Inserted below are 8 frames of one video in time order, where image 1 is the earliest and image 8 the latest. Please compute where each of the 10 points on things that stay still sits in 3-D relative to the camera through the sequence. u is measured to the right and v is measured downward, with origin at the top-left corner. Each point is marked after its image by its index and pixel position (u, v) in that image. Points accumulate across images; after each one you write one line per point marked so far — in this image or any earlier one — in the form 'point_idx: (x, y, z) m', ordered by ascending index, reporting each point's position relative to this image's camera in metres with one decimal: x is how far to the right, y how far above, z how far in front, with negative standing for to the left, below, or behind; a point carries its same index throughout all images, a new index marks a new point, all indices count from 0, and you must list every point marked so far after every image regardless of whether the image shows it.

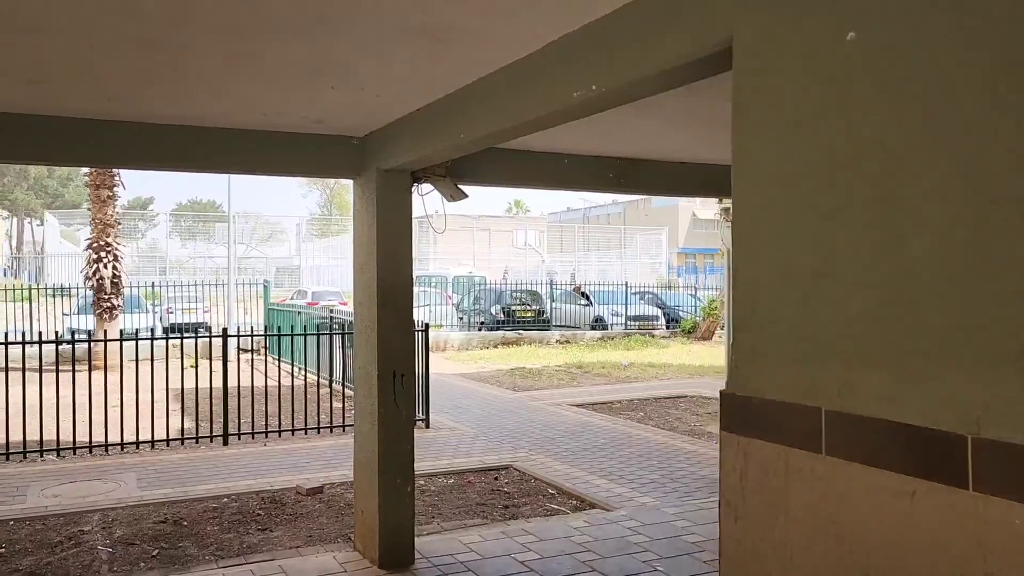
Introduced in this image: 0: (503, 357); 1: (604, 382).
0: (-0.2, -1.4, +17.4) m
1: (+1.5, -1.6, +13.7) m
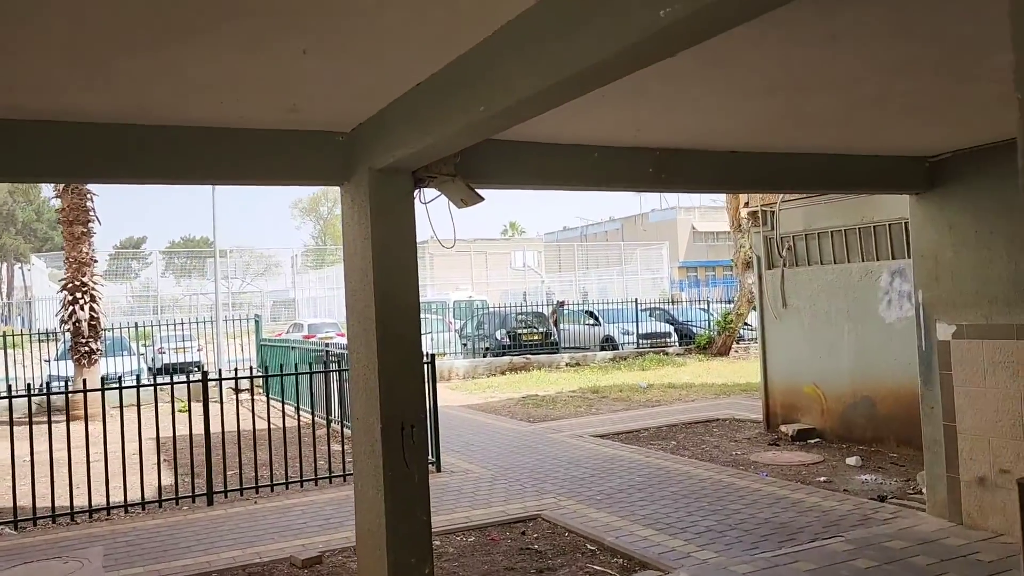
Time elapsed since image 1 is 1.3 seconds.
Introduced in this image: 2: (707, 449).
0: (0.0, -1.9, +16.4) m
1: (+1.7, -1.8, +12.7) m
2: (+2.1, -1.8, +9.0) m
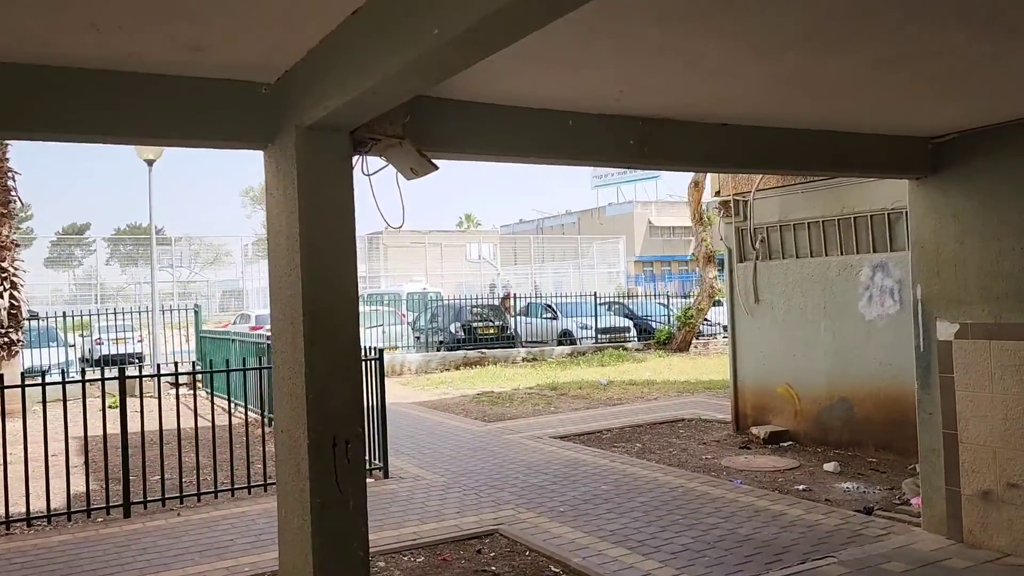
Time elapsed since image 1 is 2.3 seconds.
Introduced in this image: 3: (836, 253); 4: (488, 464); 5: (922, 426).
0: (-0.9, -1.7, +15.7) m
1: (+1.1, -1.7, +12.1) m
2: (+1.7, -1.7, +8.5) m
3: (+3.2, +0.3, +8.2) m
4: (-0.2, -1.7, +8.2) m
5: (+2.7, -0.9, +5.3) m
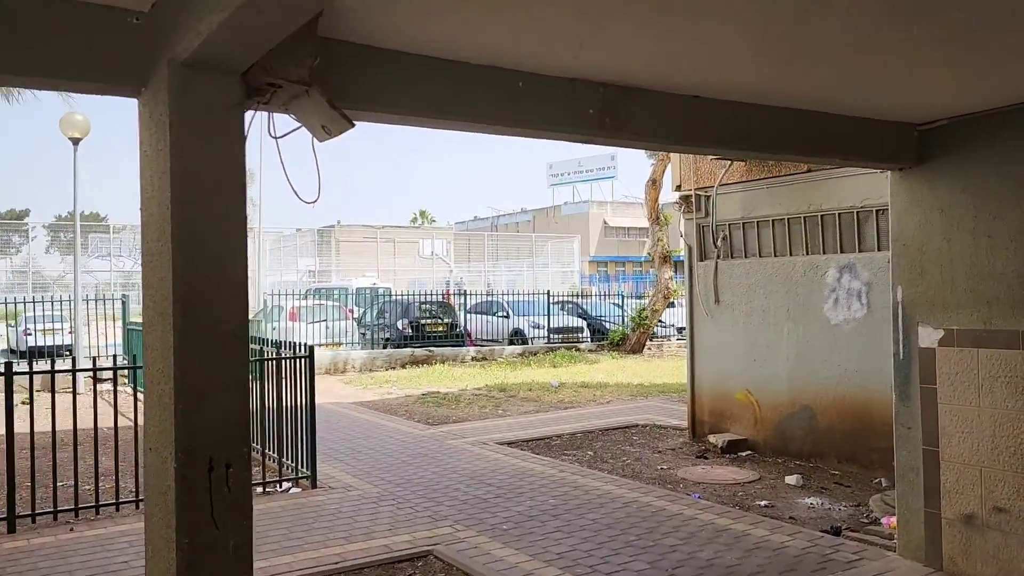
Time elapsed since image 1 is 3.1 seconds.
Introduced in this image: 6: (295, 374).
0: (-1.8, -1.7, +15.0) m
1: (+0.3, -1.7, +11.5) m
2: (+1.1, -1.7, +7.9) m
3: (+2.7, +0.3, +7.7) m
4: (-0.8, -1.7, +7.5) m
5: (+2.3, -0.9, +4.9) m
6: (-1.9, -0.7, +7.1) m
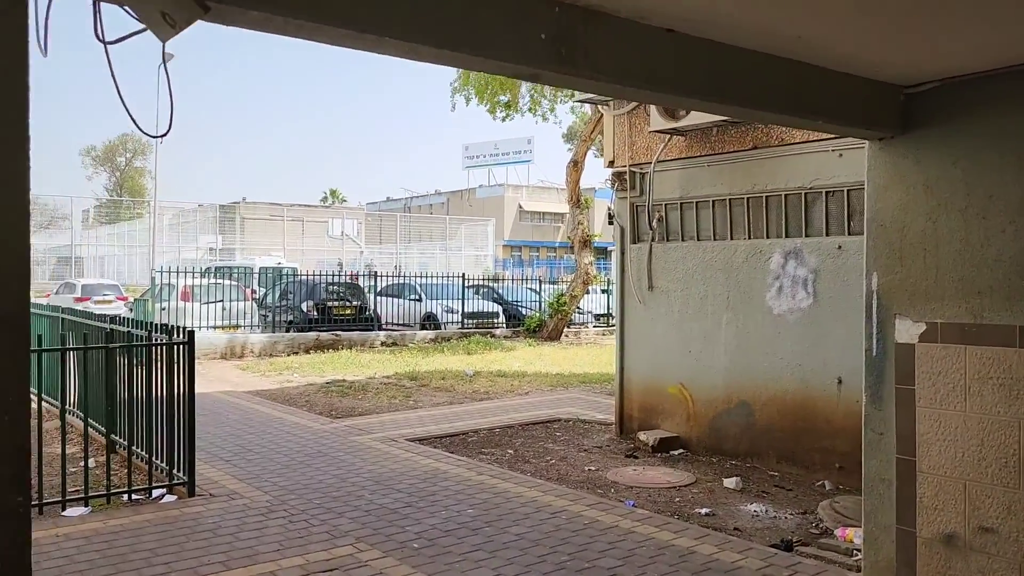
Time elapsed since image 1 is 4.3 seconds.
0: (-3.3, -1.3, +14.0) m
1: (-0.8, -1.4, +10.7) m
2: (+0.4, -1.5, +7.2) m
3: (+2.0, +0.4, +7.2) m
4: (-1.5, -1.5, +6.6) m
5: (+1.9, -0.8, +4.3) m
6: (-2.5, -0.5, +6.0) m
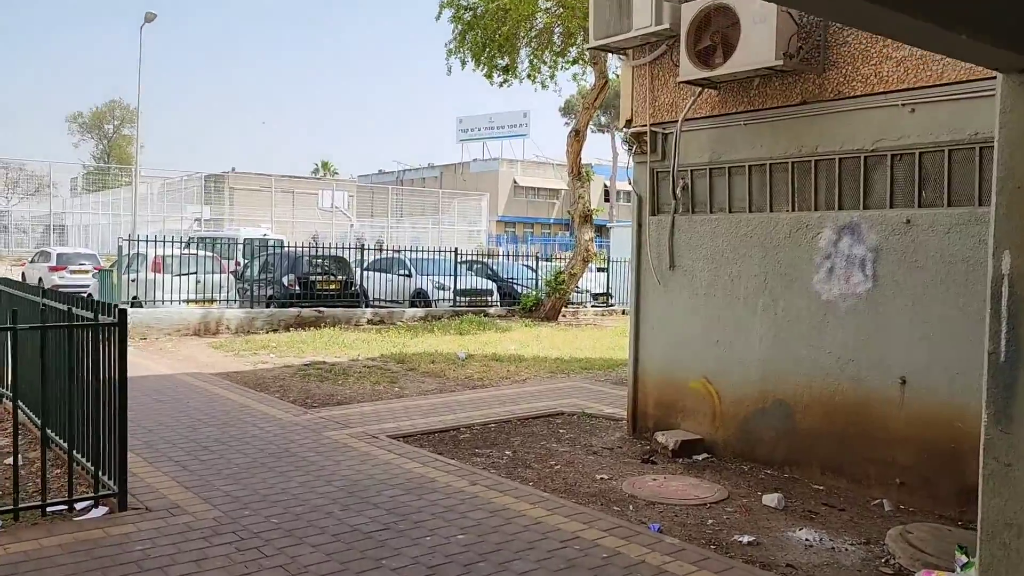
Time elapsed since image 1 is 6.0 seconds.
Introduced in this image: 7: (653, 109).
0: (-3.4, -0.9, +12.9) m
1: (-0.9, -1.2, +9.7) m
2: (+0.3, -1.4, +6.2) m
3: (+2.0, +0.6, +6.1) m
4: (-1.5, -1.3, +5.6) m
5: (+1.9, -0.8, +3.3) m
6: (-2.5, -0.4, +5.0) m
7: (+1.2, +1.5, +7.0) m
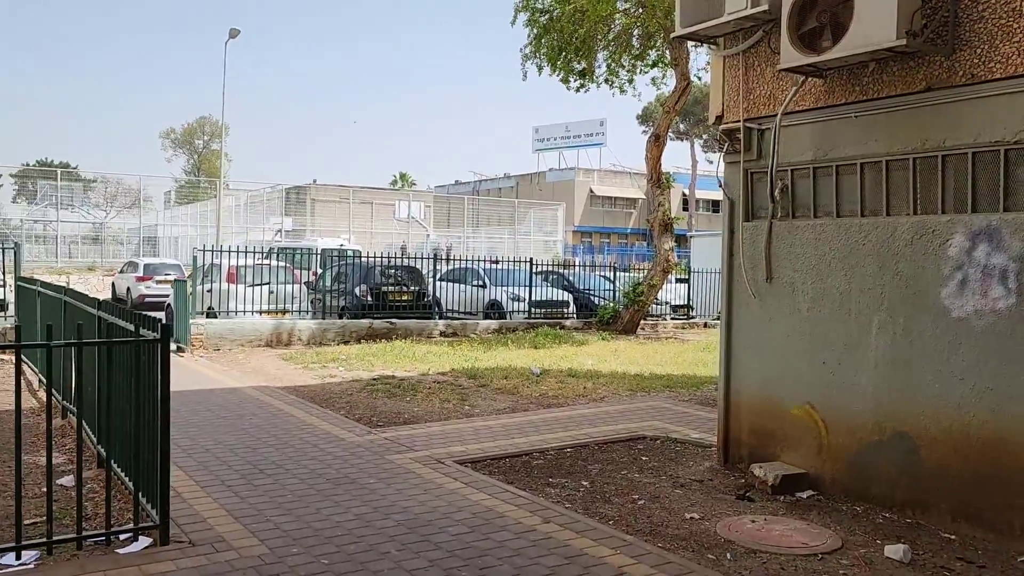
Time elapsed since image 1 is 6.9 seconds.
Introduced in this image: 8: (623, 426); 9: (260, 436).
0: (-2.2, -1.1, +12.6) m
1: (0.0, -1.3, +9.1) m
2: (+0.9, -1.5, +5.5) m
3: (+2.5, +0.5, +5.3) m
4: (-1.0, -1.4, +5.1) m
5: (+2.1, -0.8, +2.5) m
6: (-2.1, -0.4, +4.6) m
7: (+1.8, +1.4, +6.3) m
8: (+1.1, -1.3, +7.9) m
9: (-2.2, -1.3, +7.3) m
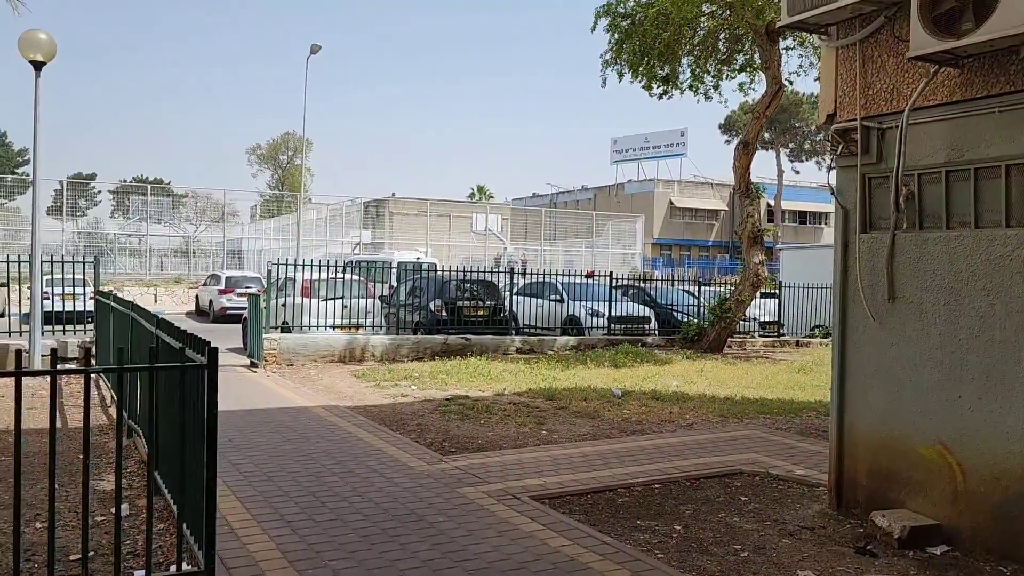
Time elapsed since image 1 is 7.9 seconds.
0: (-1.1, -1.3, +12.1) m
1: (+0.8, -1.5, +8.5) m
2: (+1.4, -1.6, +4.8) m
3: (+3.0, +0.4, +4.5) m
4: (-0.5, -1.5, +4.6) m
5: (+2.4, -0.9, +1.7) m
6: (-1.6, -0.5, +4.2) m
7: (+2.4, +1.3, +5.5) m
8: (+1.8, -1.5, +7.2) m
9: (-1.5, -1.5, +6.8) m
